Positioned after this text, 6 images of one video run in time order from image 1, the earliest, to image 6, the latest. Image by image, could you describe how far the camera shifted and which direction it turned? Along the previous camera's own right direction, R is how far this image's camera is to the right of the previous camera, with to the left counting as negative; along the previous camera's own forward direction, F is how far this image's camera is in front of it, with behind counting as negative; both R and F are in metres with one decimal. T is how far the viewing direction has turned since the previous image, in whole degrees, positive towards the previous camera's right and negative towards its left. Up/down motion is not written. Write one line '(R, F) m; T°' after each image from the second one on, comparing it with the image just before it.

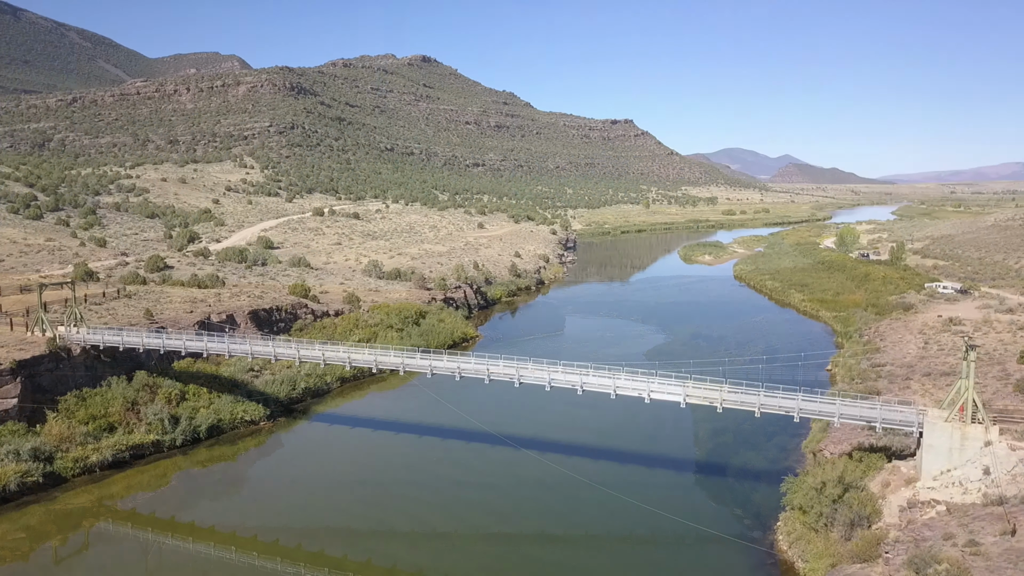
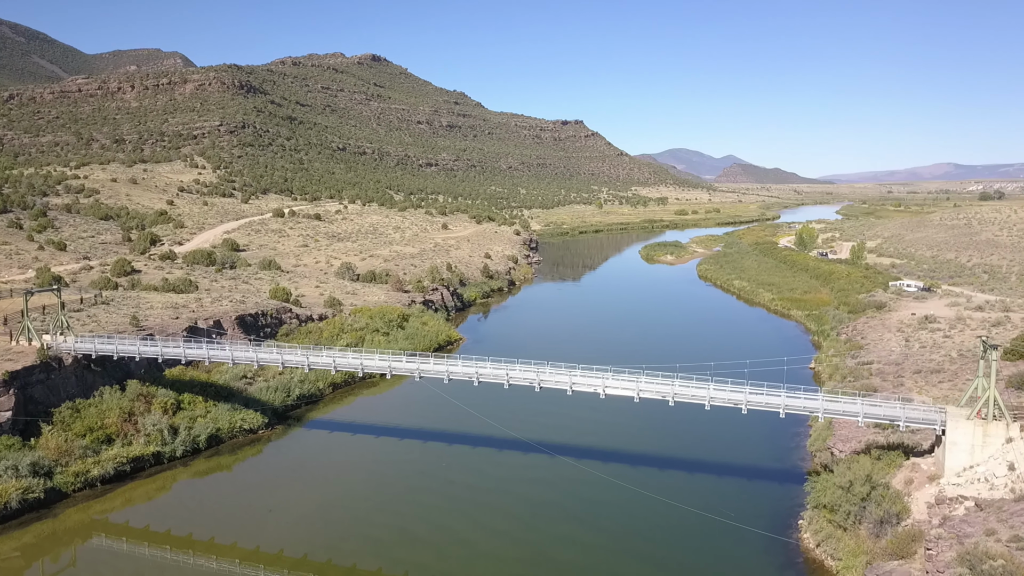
(-1.3, +0.1) m; +3°
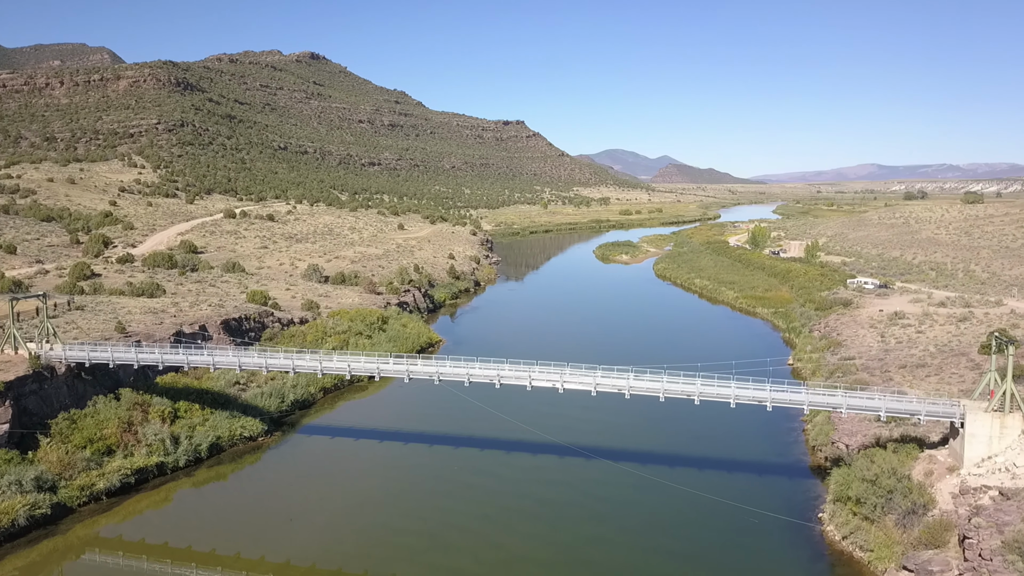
(-1.5, +0.1) m; +4°
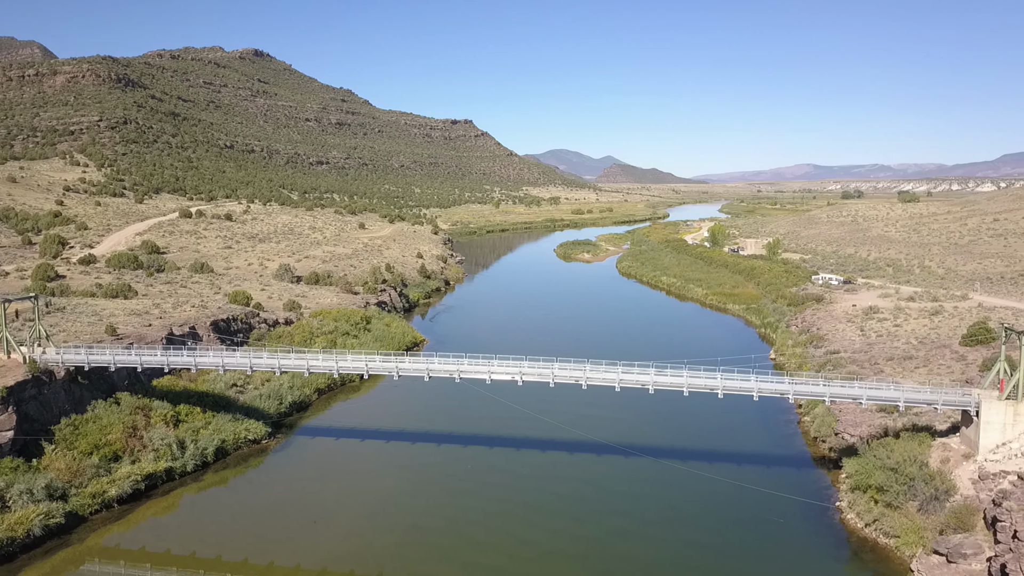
(-1.4, 0.0) m; +3°
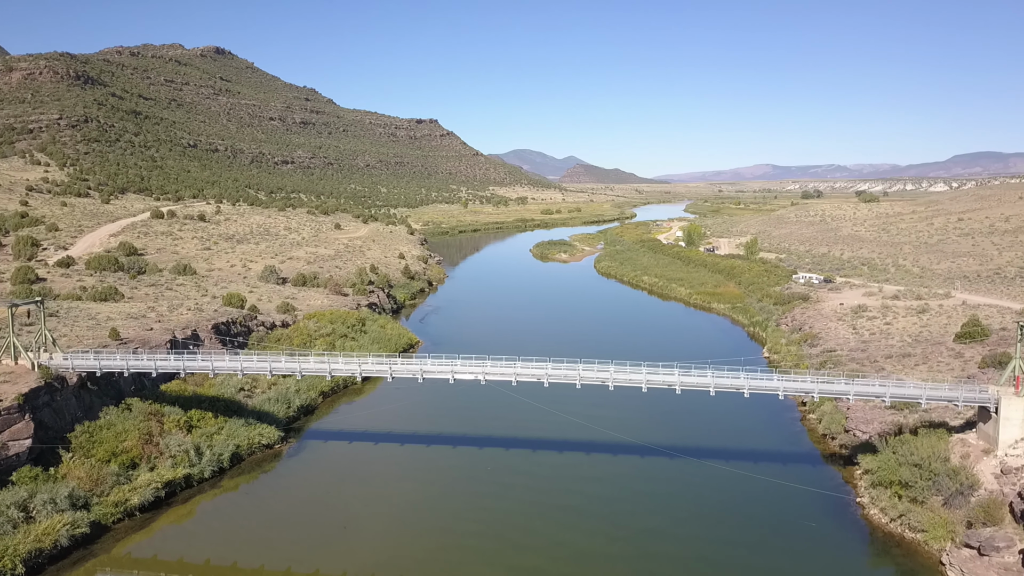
(-1.2, 0.0) m; +2°
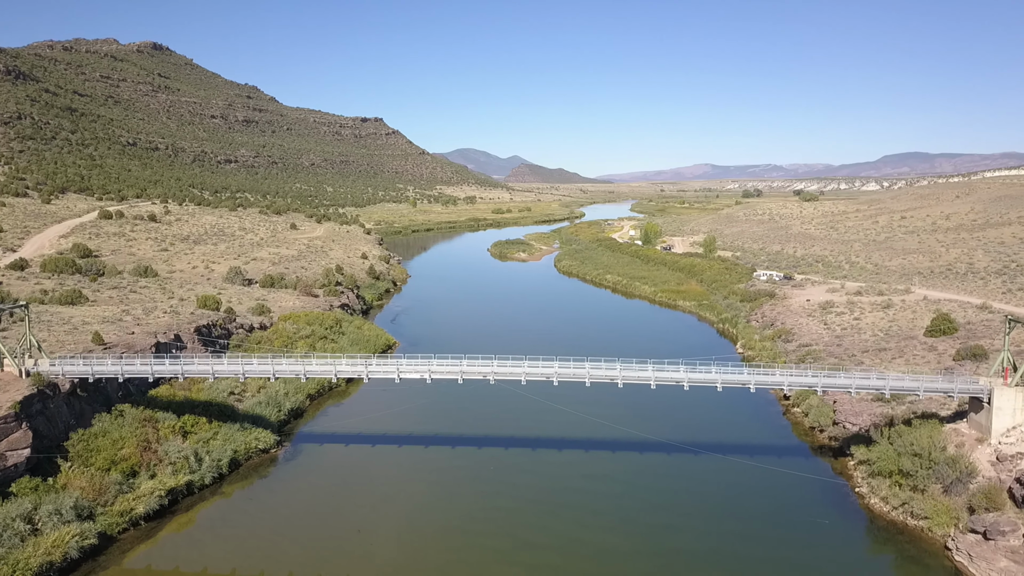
(-1.2, 0.0) m; +3°
